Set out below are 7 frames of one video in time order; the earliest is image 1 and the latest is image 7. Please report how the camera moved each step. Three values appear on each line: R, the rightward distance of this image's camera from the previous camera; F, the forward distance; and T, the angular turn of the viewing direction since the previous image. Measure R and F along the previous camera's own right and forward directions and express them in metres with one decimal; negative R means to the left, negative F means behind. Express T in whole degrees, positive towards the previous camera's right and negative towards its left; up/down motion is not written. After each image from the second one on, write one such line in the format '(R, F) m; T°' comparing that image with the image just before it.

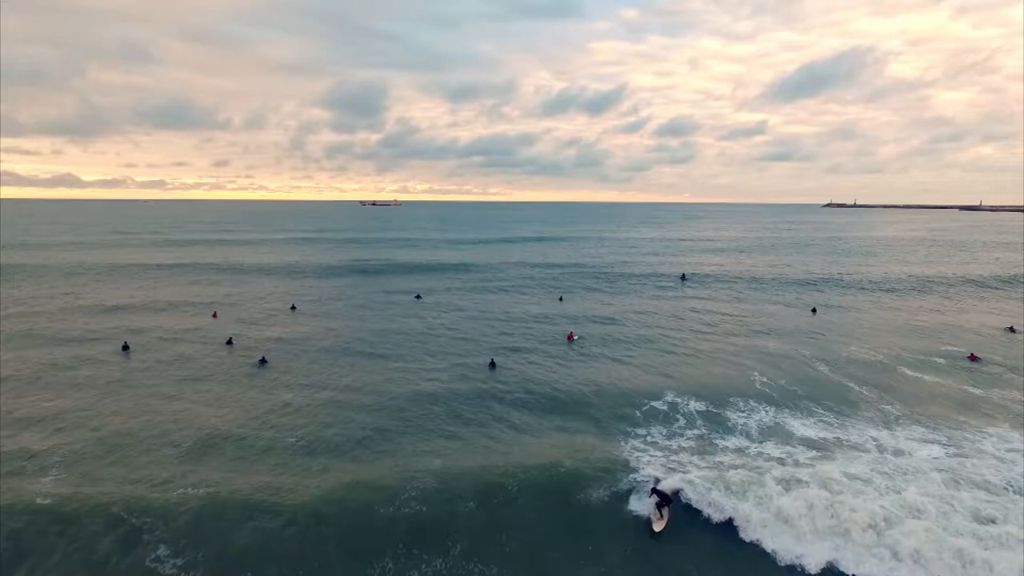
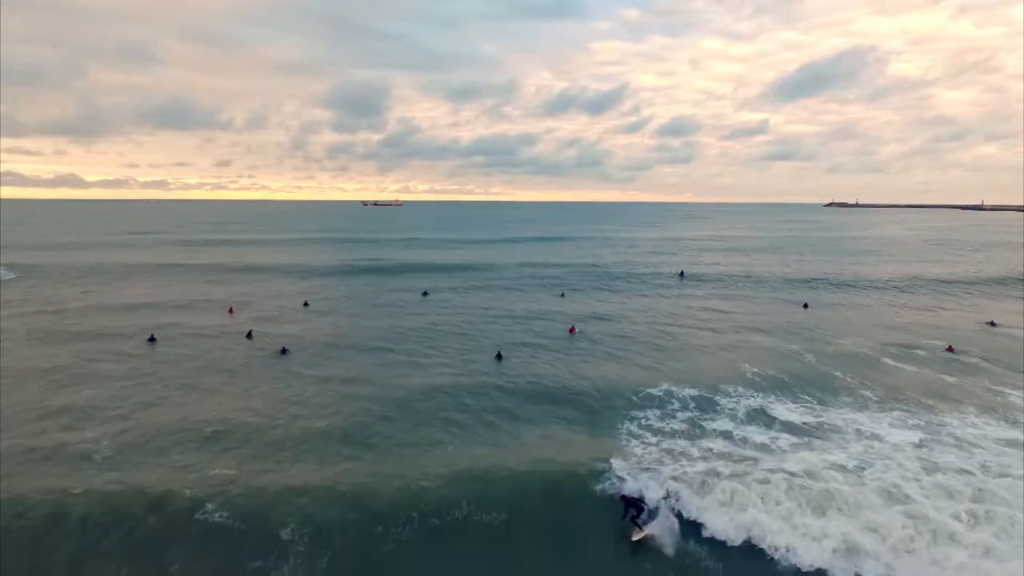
(-2.0, +4.8) m; 0°
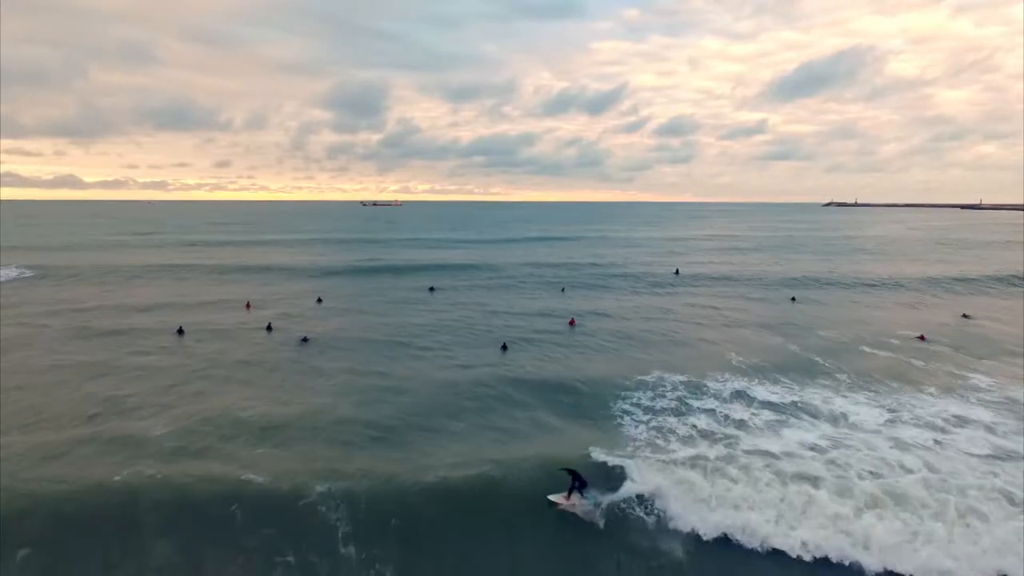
(-0.2, -1.9) m; 0°
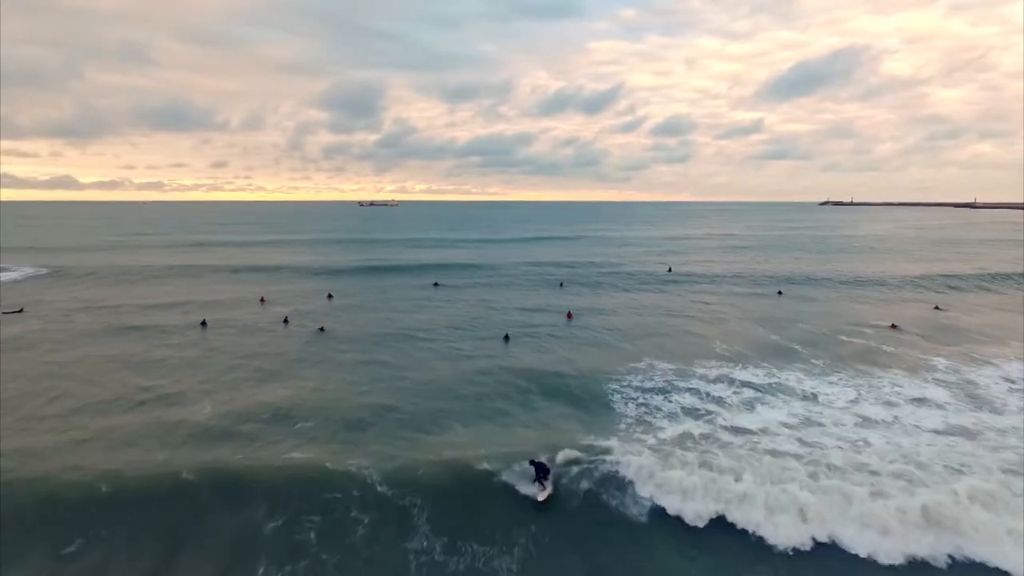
(-0.2, -2.1) m; 0°
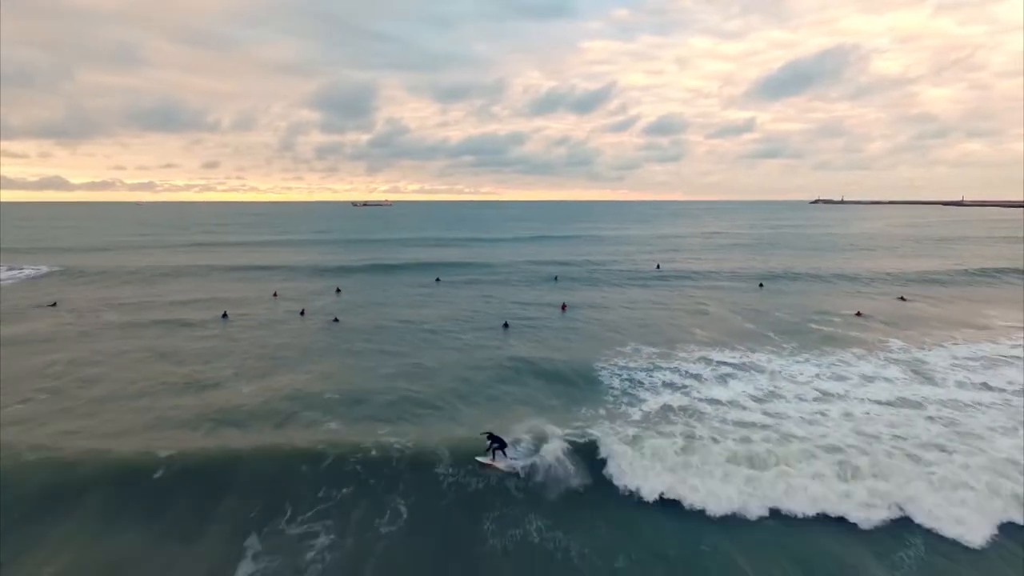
(-0.3, -2.6) m; +1°
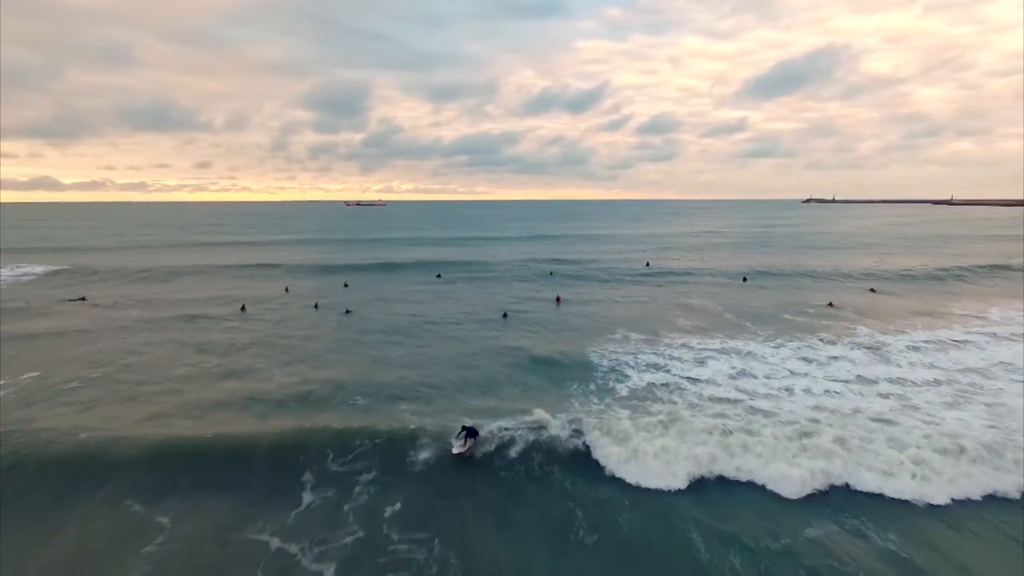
(-0.3, -2.6) m; +1°
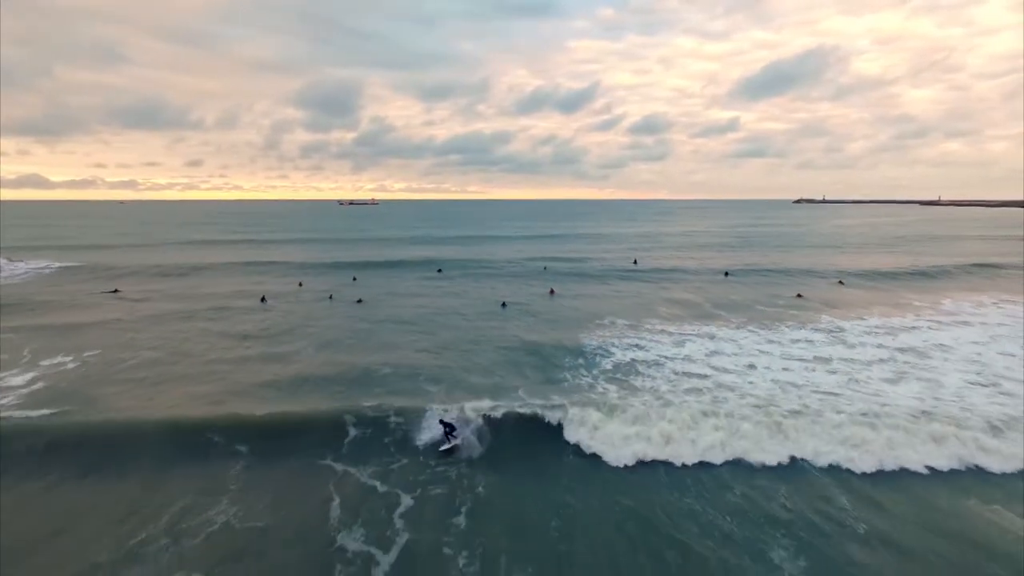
(-0.4, -3.3) m; +1°
